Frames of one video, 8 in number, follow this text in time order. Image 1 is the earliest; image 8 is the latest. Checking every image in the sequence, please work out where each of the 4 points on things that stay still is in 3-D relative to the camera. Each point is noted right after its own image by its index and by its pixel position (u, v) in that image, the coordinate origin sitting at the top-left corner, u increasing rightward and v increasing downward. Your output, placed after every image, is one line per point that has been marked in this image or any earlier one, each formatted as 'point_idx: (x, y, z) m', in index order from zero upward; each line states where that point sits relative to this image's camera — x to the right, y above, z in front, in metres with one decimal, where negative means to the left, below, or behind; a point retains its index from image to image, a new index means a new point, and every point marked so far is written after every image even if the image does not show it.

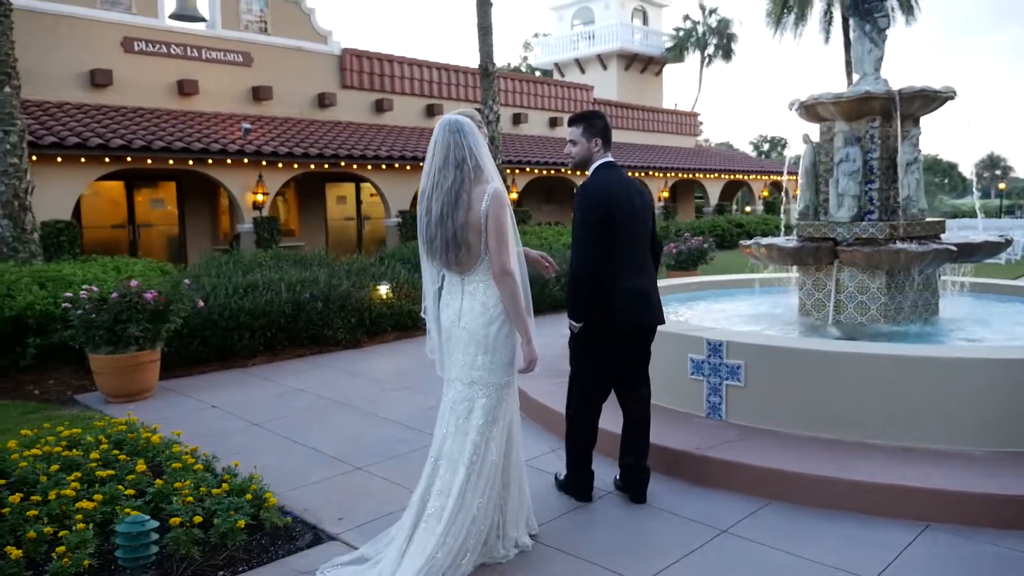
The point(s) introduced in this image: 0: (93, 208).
0: (-8.3, +1.6, +15.1) m
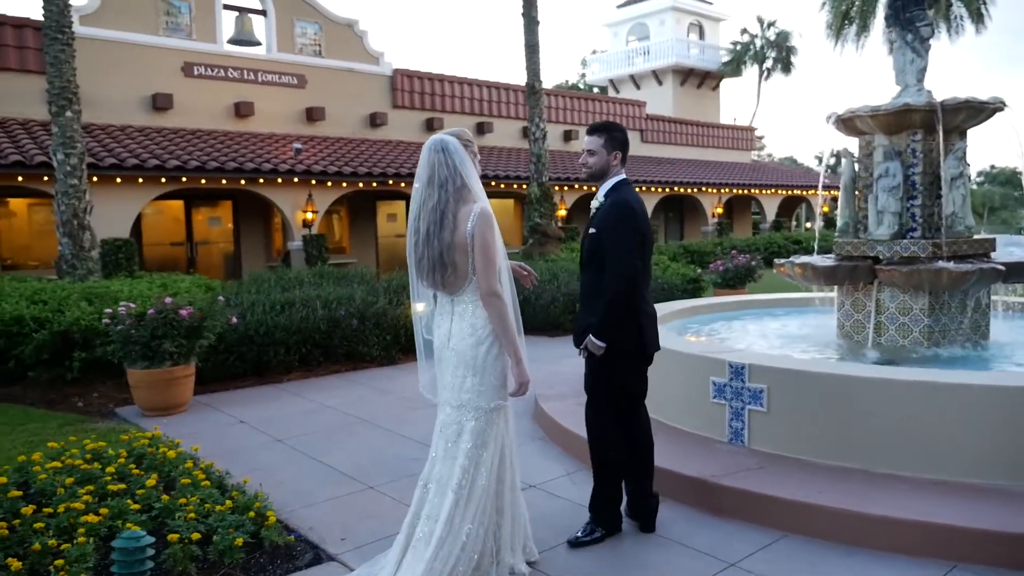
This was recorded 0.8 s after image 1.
0: (-7.4, +1.3, +15.7) m
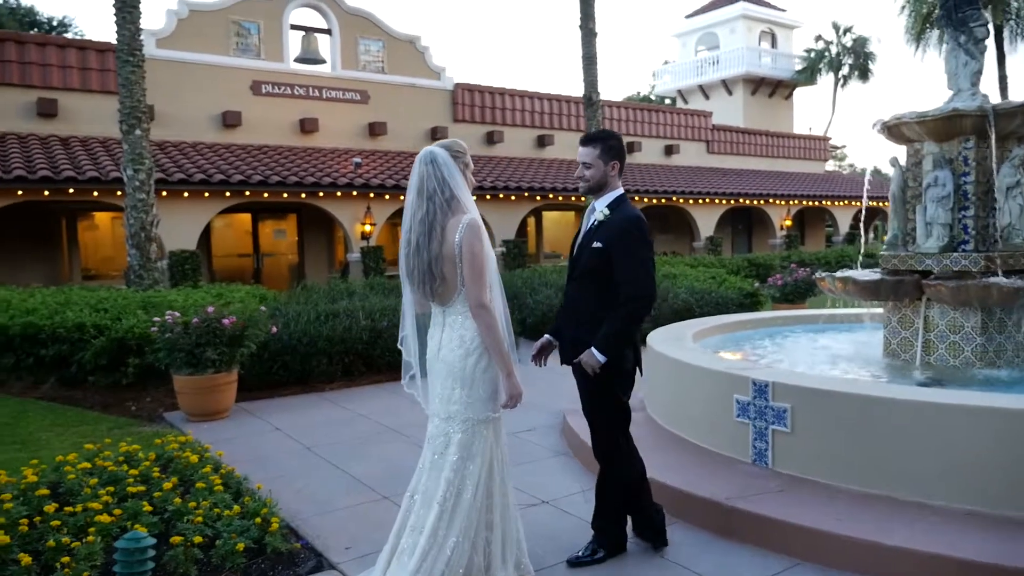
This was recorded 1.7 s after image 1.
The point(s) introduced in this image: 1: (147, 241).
0: (-6.2, +1.1, +16.4) m
1: (-5.4, +0.7, +11.2) m
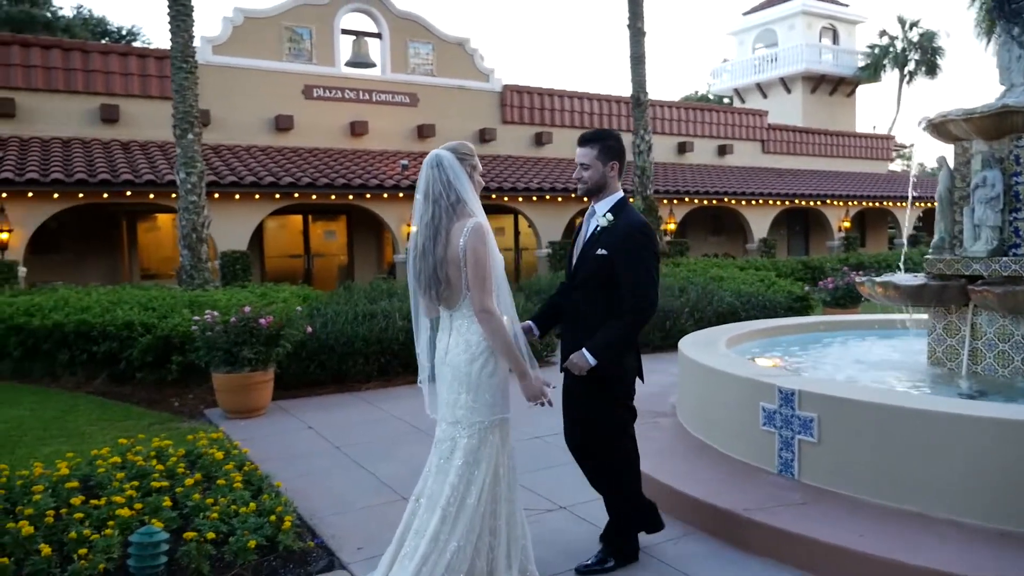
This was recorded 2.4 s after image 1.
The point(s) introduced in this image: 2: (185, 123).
0: (-5.2, +1.1, +16.8) m
1: (-4.7, +0.7, +11.5) m
2: (-4.9, +2.5, +11.4) m
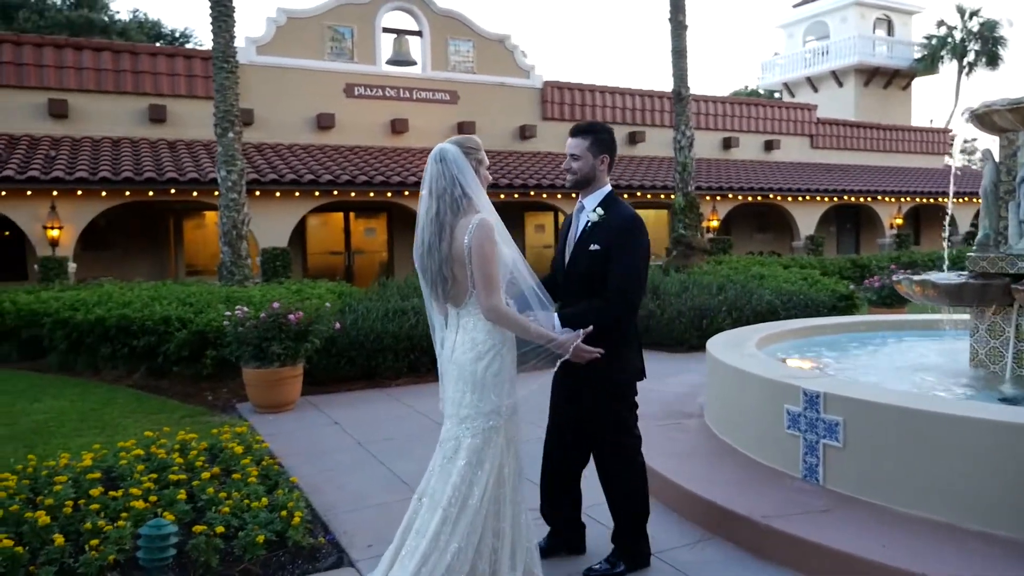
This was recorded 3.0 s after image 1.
0: (-4.3, +1.2, +17.0) m
1: (-4.2, +0.8, +11.7) m
2: (-4.3, +2.5, +11.6) m
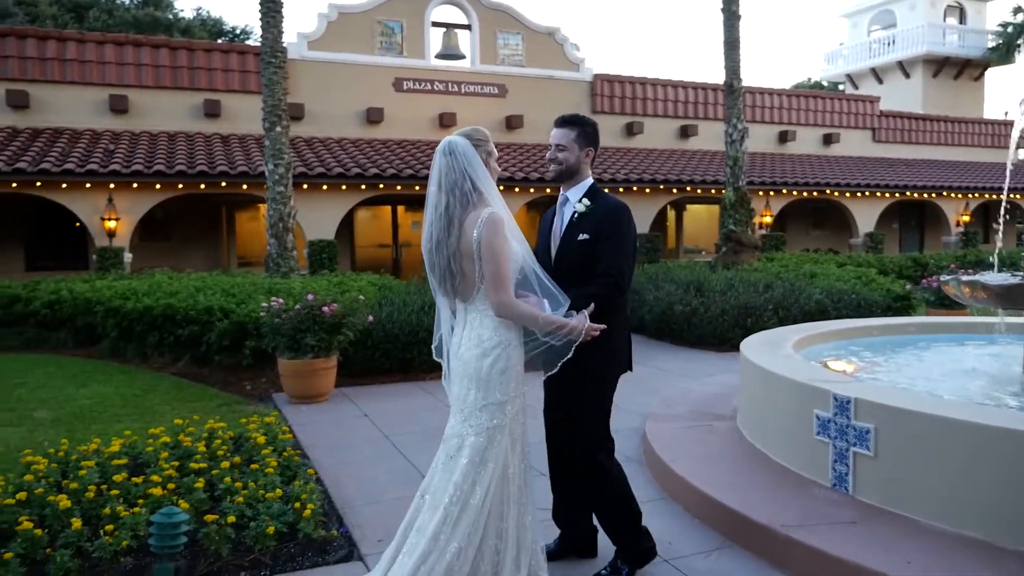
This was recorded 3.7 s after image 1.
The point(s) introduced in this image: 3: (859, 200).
0: (-3.3, +1.3, +17.2) m
1: (-3.6, +0.9, +11.9) m
2: (-3.7, +2.7, +11.8) m
3: (+8.8, +2.2, +19.3) m
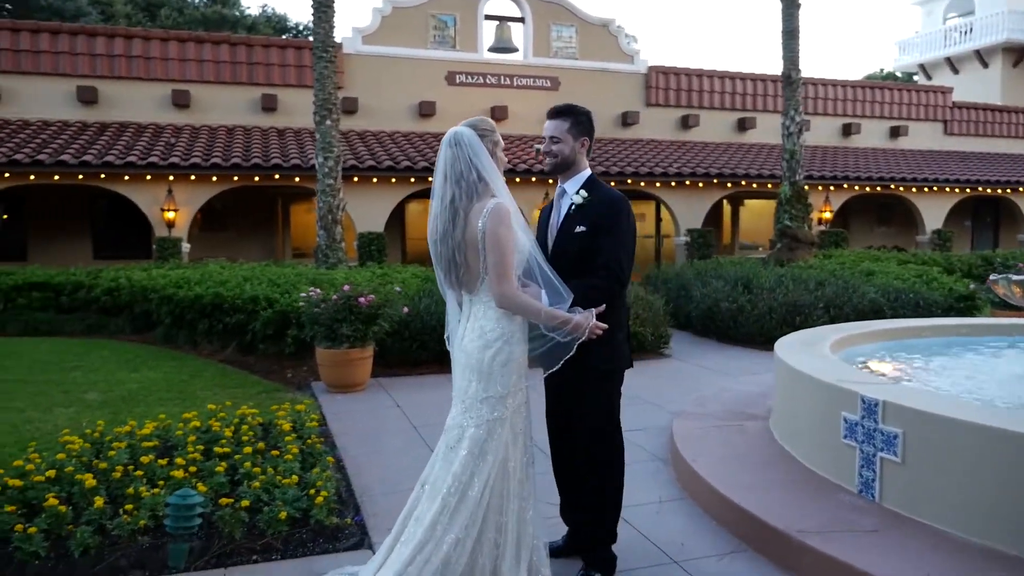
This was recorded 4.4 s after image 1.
0: (-2.2, +1.5, +17.3) m
1: (-2.9, +1.0, +12.1) m
2: (-3.0, +2.8, +12.0) m
3: (+10.0, +2.2, +18.5) m
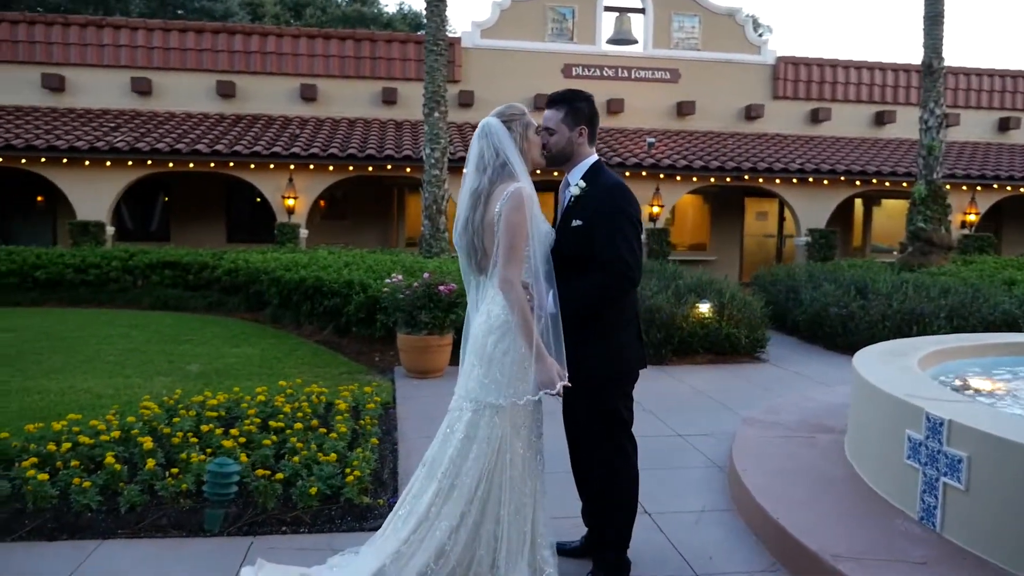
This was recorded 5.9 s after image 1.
0: (+0.4, +1.7, +17.4) m
1: (-1.2, +1.2, +12.4) m
2: (-1.3, +3.0, +12.3) m
3: (+12.6, +1.9, +16.4) m
